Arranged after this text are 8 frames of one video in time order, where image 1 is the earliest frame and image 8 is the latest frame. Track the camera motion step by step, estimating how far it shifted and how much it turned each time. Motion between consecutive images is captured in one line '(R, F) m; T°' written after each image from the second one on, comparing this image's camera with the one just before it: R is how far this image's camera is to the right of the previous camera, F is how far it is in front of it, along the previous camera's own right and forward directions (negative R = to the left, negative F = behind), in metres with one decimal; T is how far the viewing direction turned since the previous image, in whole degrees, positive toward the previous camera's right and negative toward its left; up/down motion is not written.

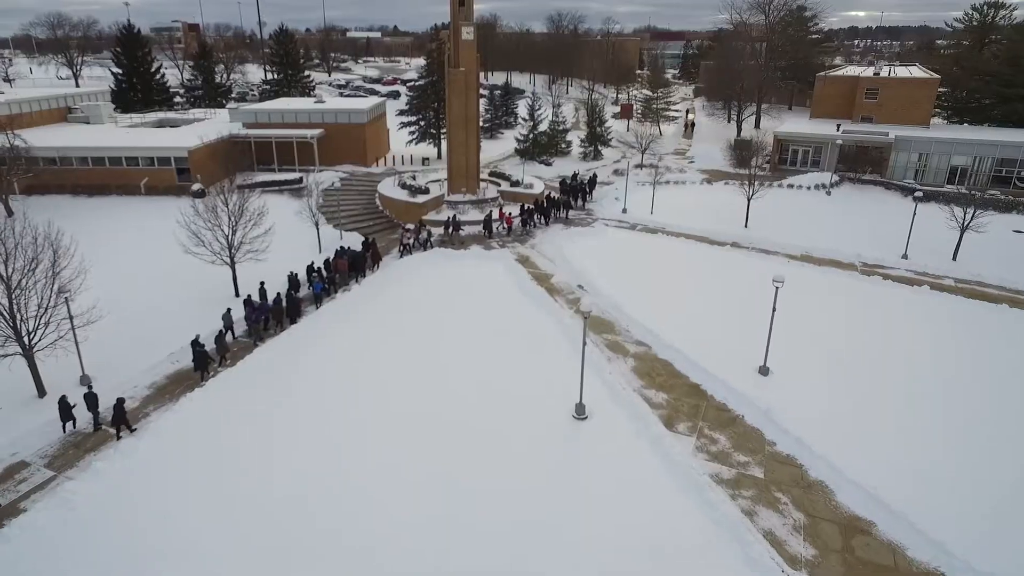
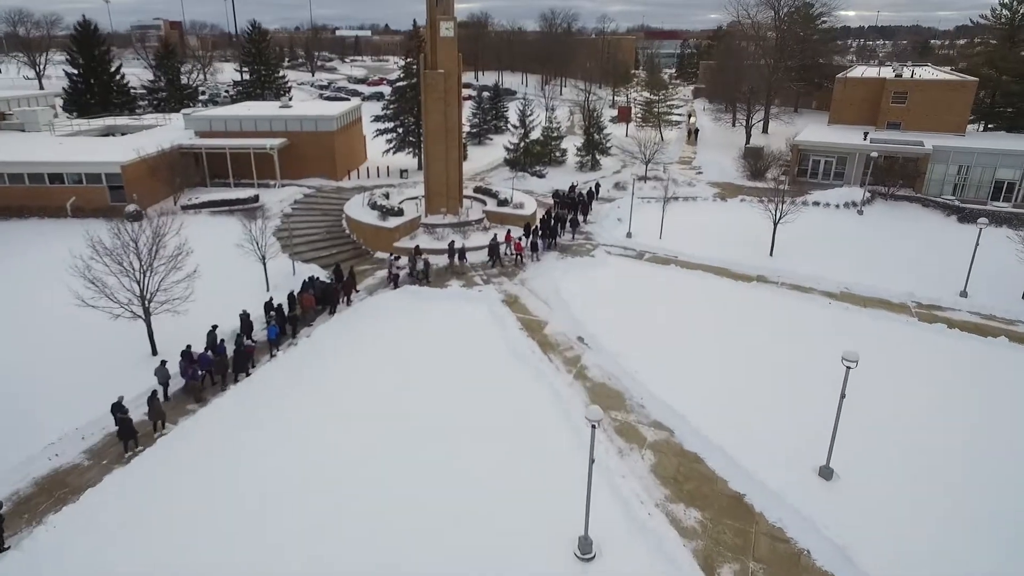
(+0.2, +3.8) m; +1°
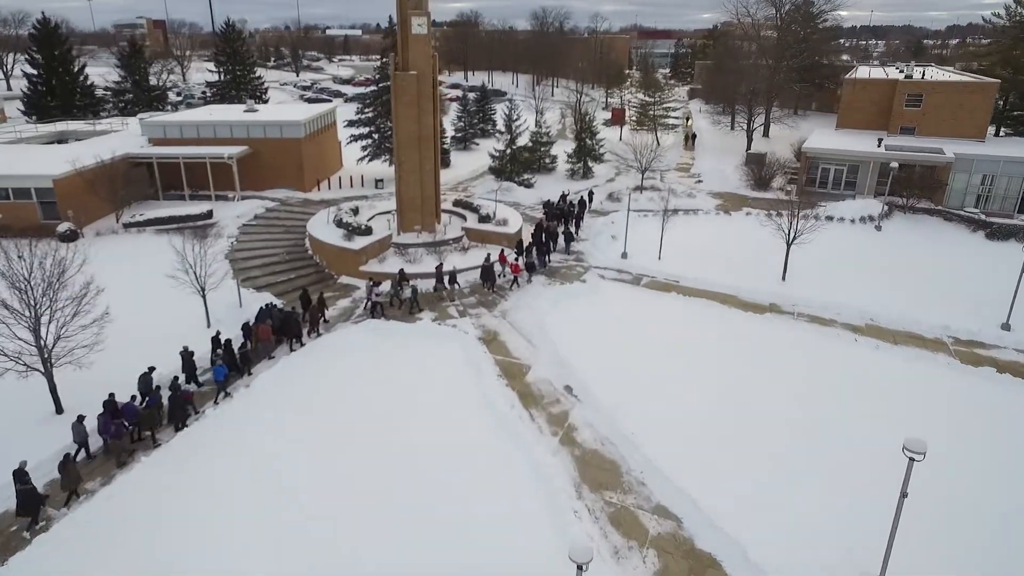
(+0.4, +2.5) m; +1°
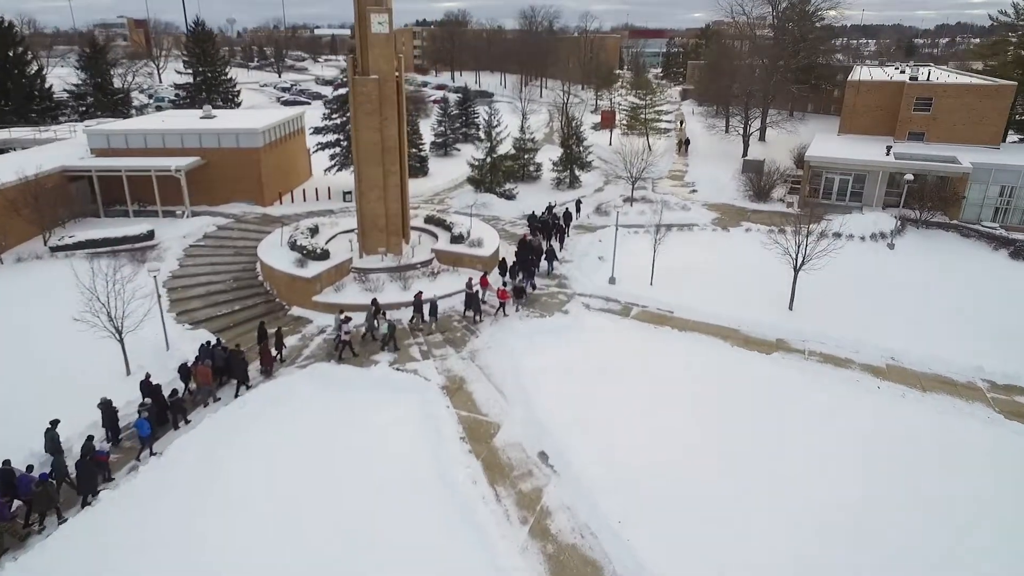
(+0.6, +2.3) m; +1°
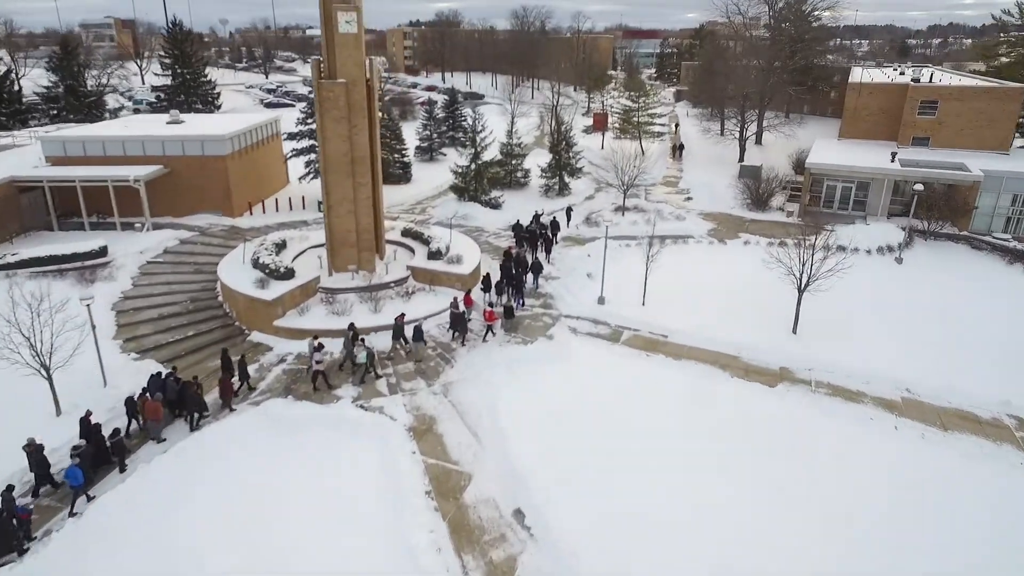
(+0.4, +1.5) m; 0°
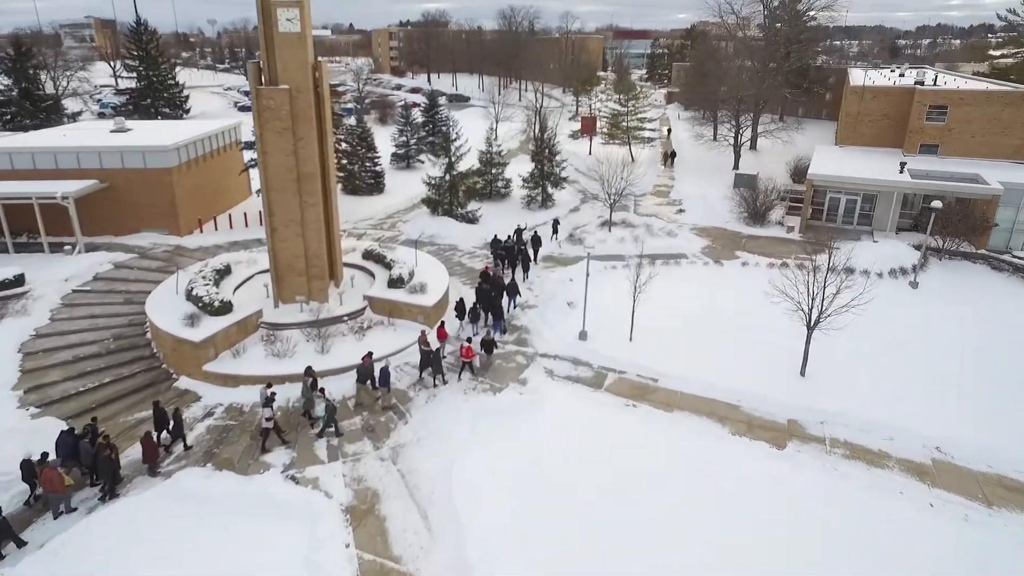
(+0.6, +2.1) m; +1°
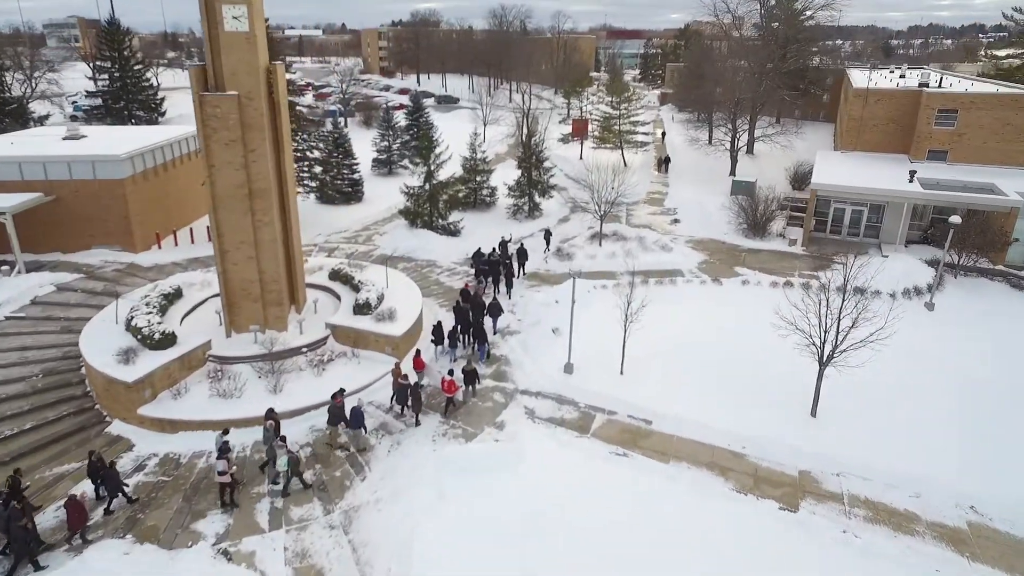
(+0.4, +1.6) m; 0°
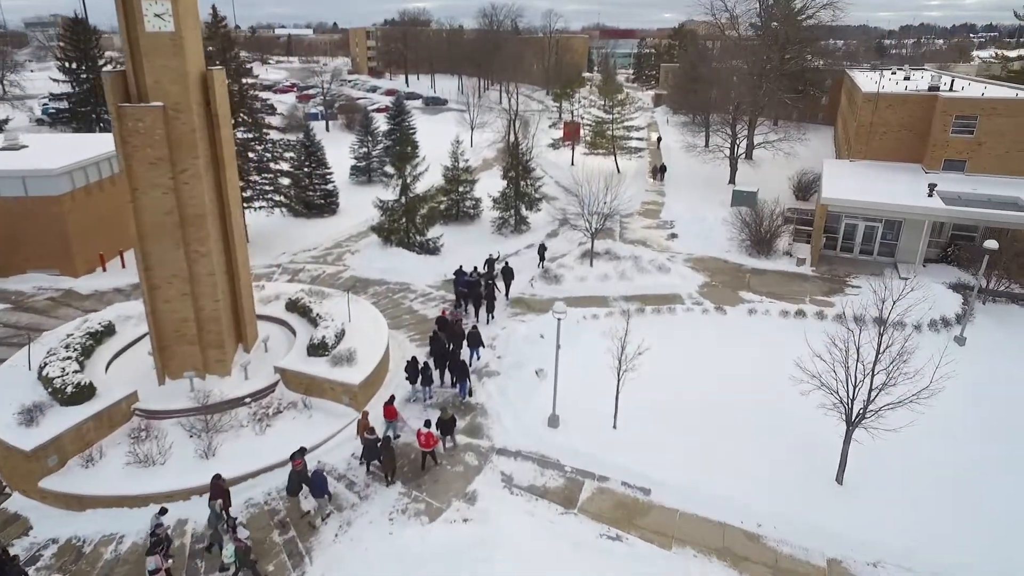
(+0.4, +1.9) m; +1°
